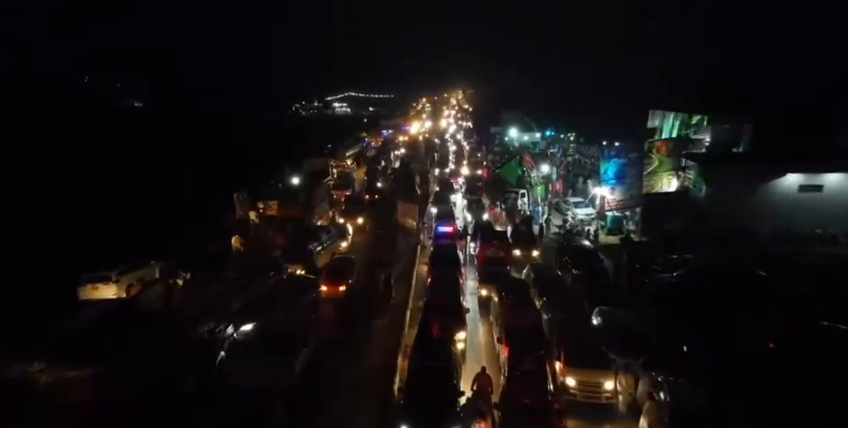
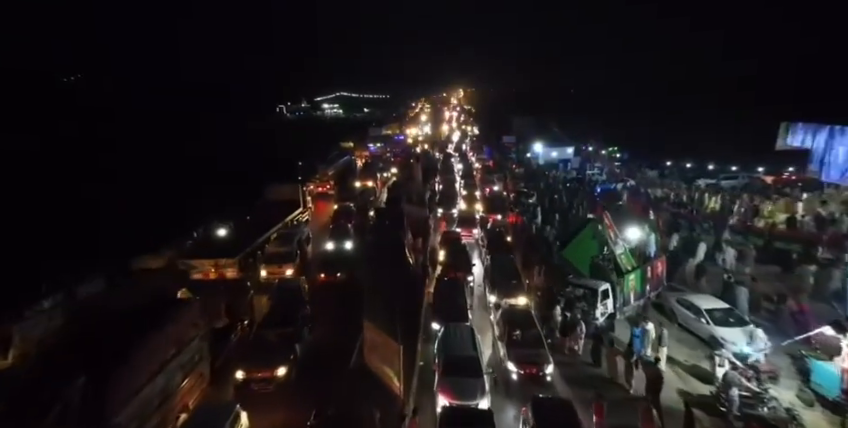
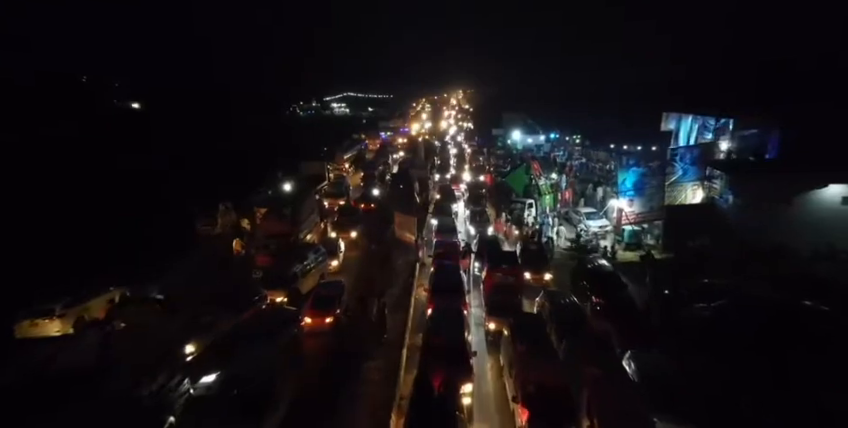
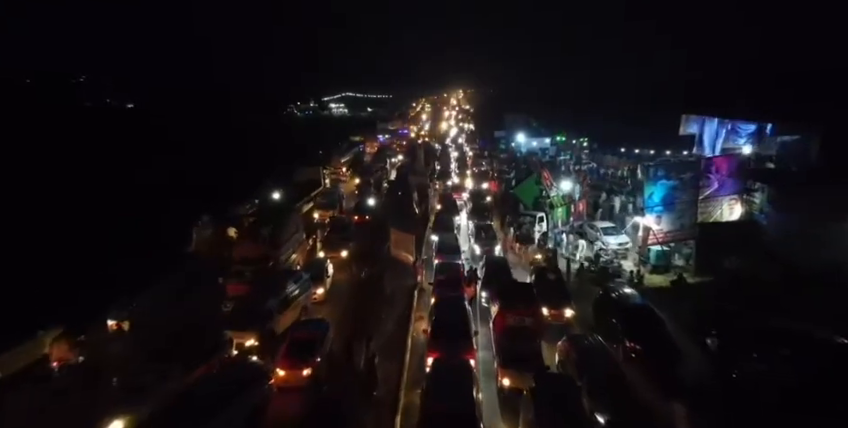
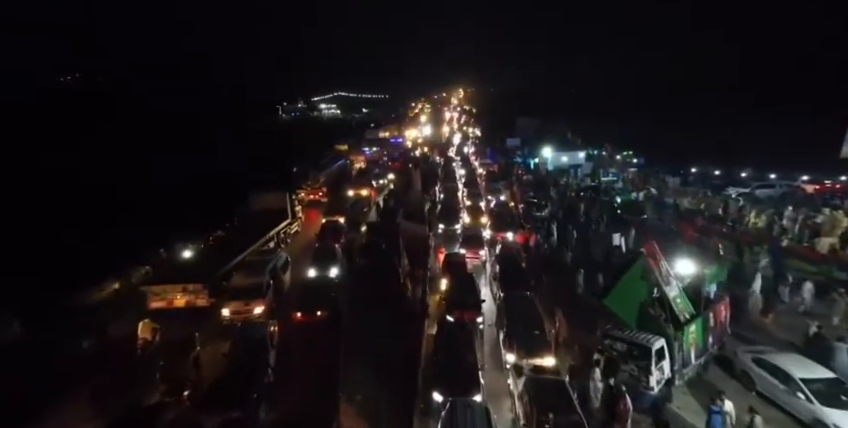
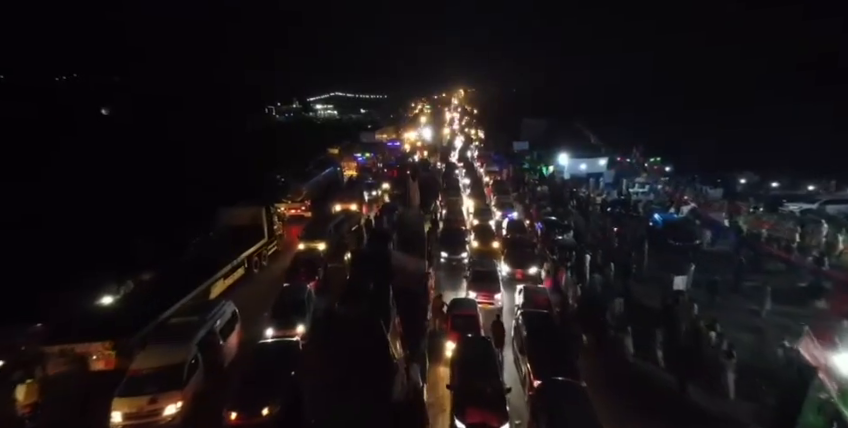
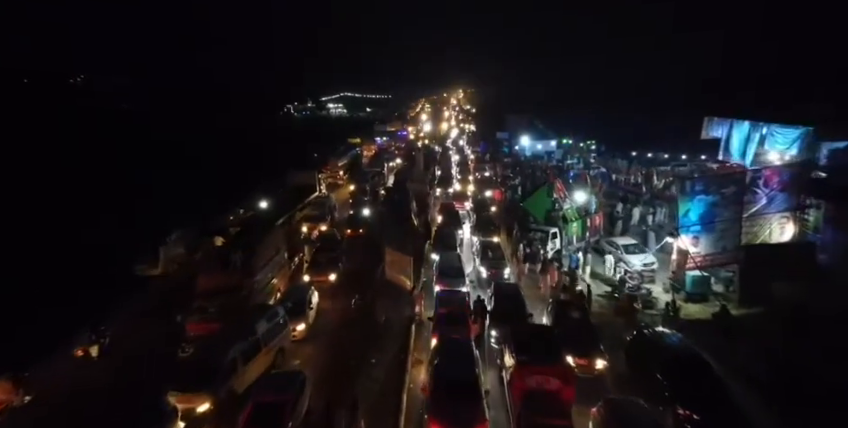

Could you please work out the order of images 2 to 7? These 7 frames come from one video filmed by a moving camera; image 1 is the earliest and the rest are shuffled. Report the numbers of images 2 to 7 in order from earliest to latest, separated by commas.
3, 4, 7, 2, 5, 6
